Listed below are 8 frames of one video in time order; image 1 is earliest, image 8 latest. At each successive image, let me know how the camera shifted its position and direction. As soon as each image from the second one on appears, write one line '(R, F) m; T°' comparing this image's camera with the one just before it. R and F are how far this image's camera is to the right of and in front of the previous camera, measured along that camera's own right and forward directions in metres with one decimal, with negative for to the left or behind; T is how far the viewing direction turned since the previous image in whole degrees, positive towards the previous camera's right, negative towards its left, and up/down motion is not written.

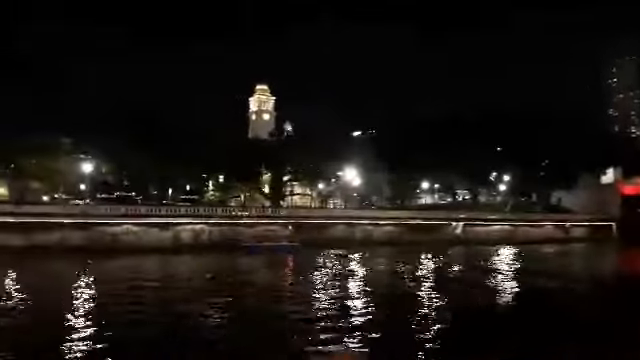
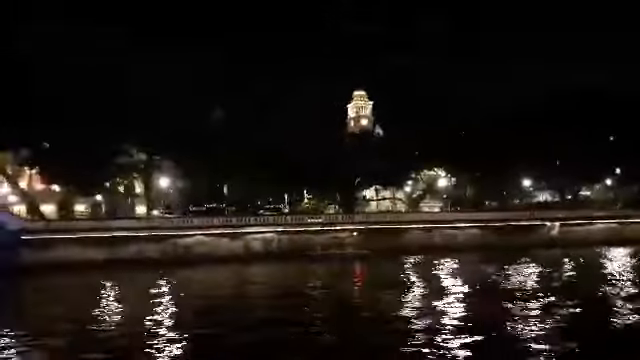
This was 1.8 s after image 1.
(+1.6, +1.2) m; -11°
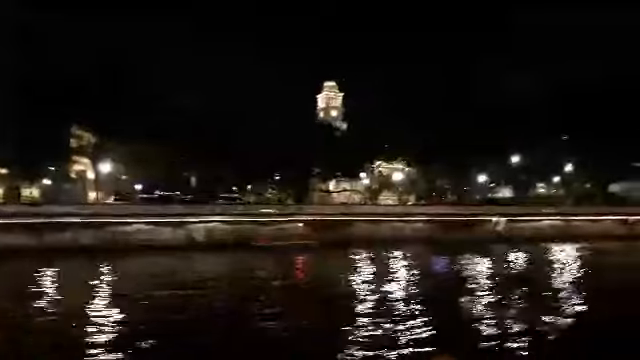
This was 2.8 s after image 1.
(+1.0, 0.0) m; +3°
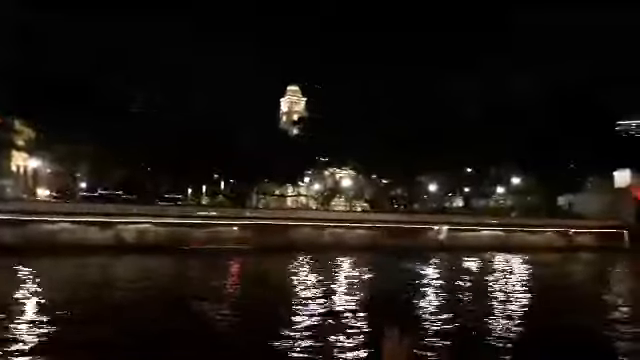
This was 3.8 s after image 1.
(+1.0, +0.3) m; +3°
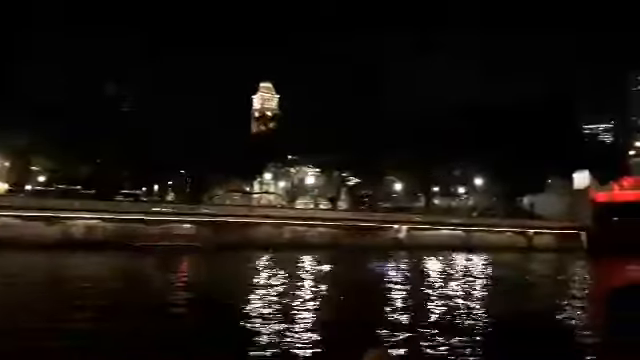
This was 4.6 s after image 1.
(+0.7, +0.2) m; +3°
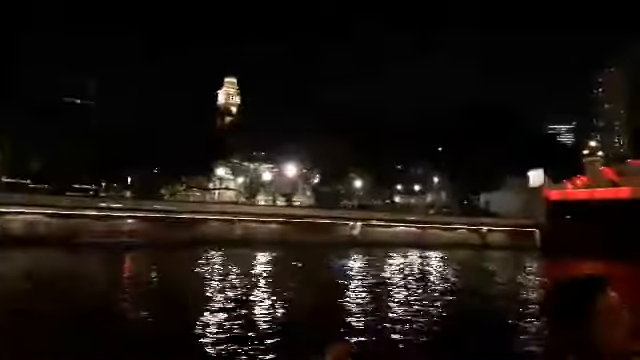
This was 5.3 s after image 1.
(+0.7, +0.4) m; +3°
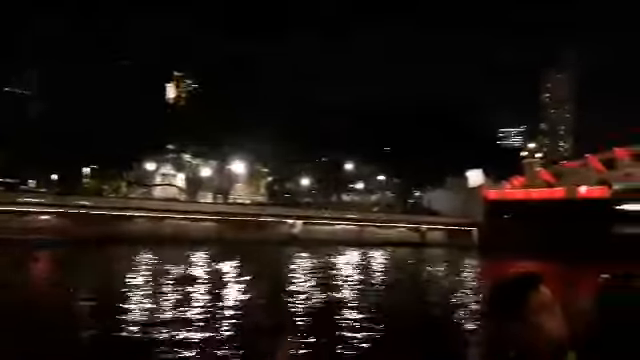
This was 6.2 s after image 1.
(+0.6, +0.3) m; +5°
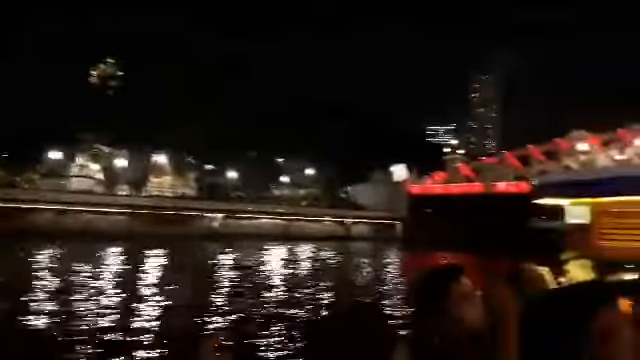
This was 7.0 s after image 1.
(+0.5, +0.5) m; +7°
